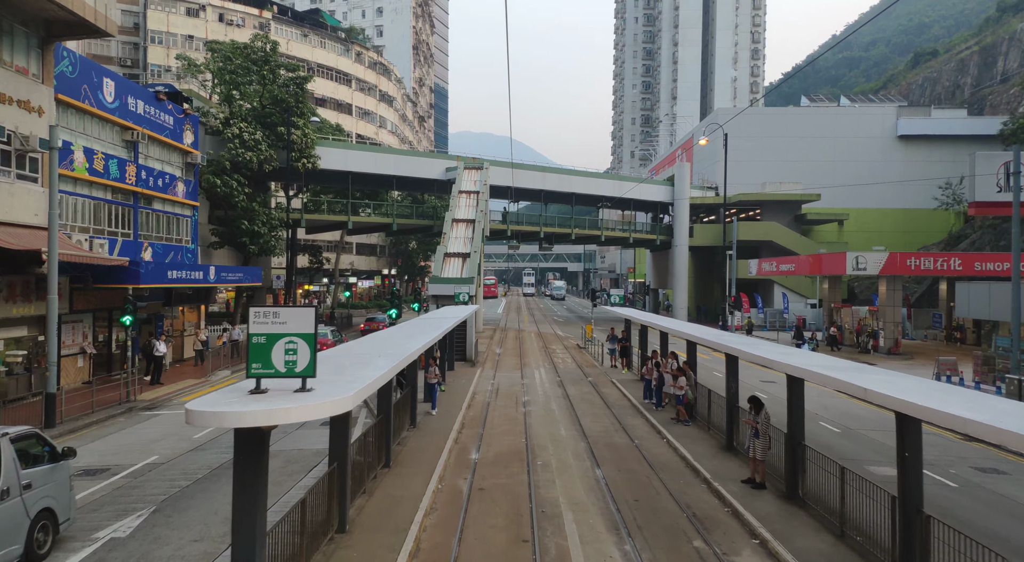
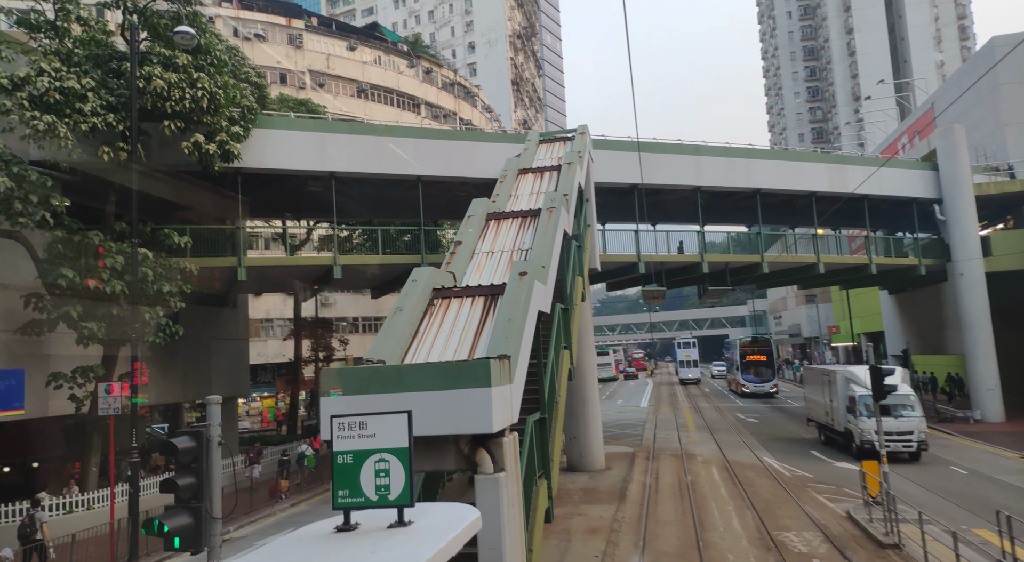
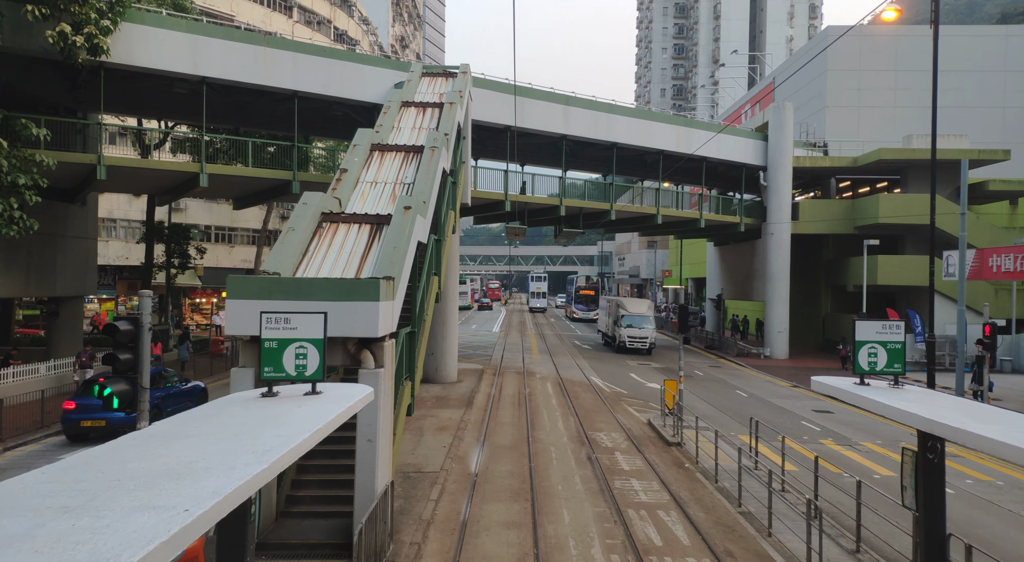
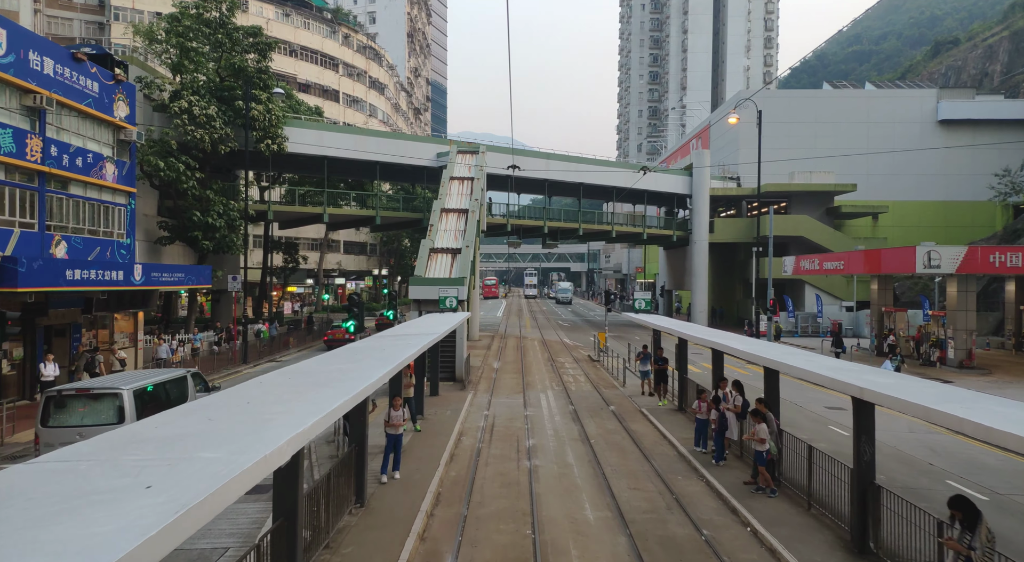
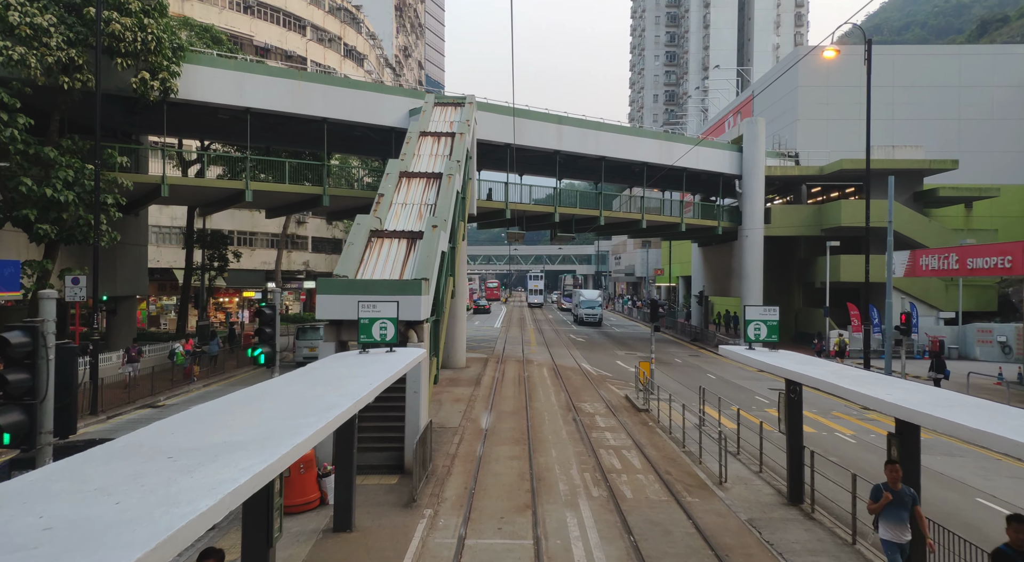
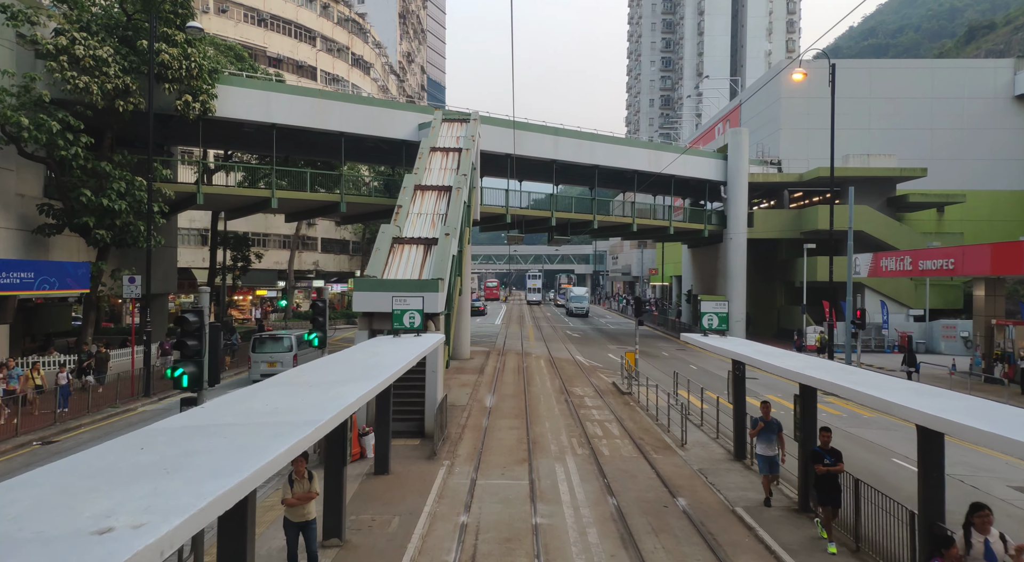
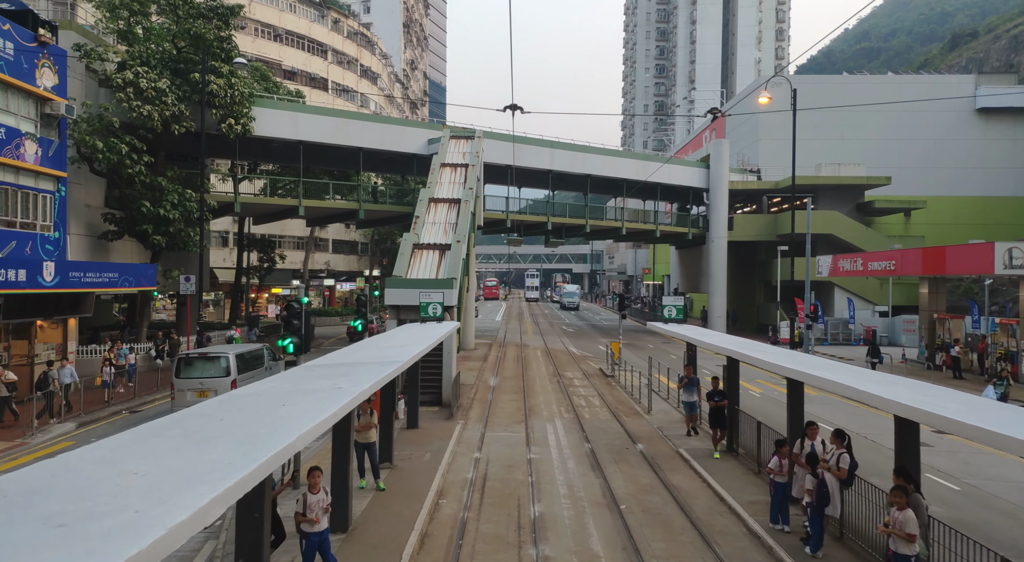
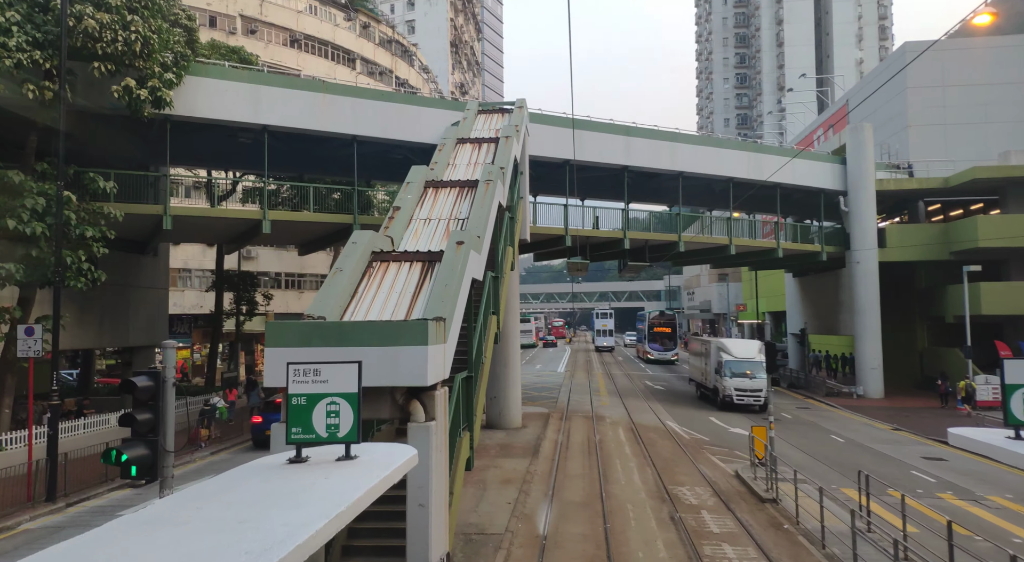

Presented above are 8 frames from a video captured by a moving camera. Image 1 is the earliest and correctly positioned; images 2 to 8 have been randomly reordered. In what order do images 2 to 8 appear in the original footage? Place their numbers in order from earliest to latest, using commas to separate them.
4, 7, 6, 5, 3, 8, 2
